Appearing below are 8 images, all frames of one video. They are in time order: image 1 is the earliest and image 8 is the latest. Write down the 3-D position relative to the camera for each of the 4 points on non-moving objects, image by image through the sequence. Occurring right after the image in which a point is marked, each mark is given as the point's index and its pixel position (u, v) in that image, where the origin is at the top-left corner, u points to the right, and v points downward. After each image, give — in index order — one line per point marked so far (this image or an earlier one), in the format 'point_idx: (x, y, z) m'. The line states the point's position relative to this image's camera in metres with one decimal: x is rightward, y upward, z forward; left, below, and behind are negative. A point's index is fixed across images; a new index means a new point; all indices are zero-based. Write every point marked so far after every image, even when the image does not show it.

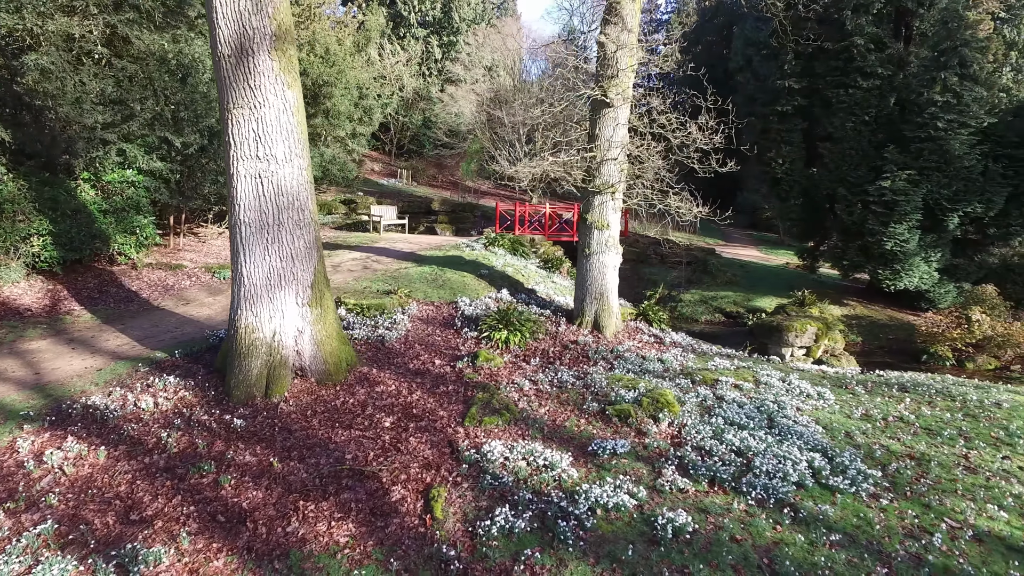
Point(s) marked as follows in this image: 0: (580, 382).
0: (+0.7, -1.0, +6.1) m
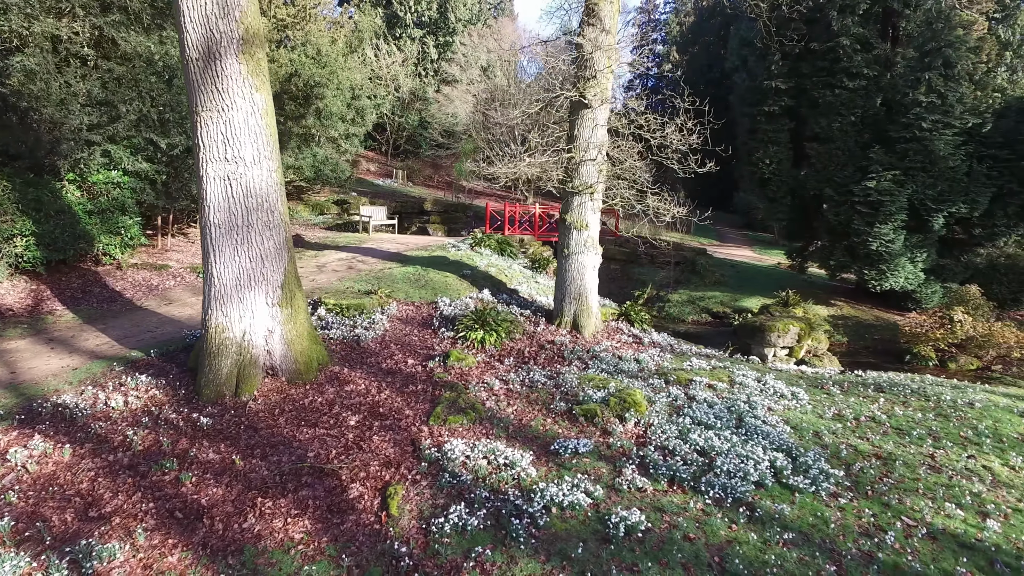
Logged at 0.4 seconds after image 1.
0: (+0.4, -1.0, +6.2) m
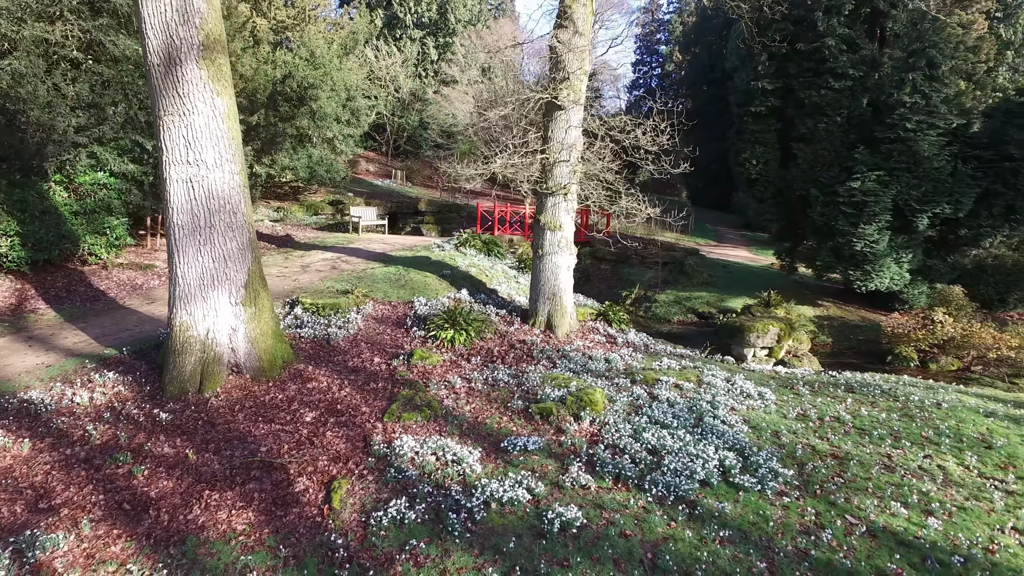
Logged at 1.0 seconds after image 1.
0: (0.0, -1.0, +6.3) m
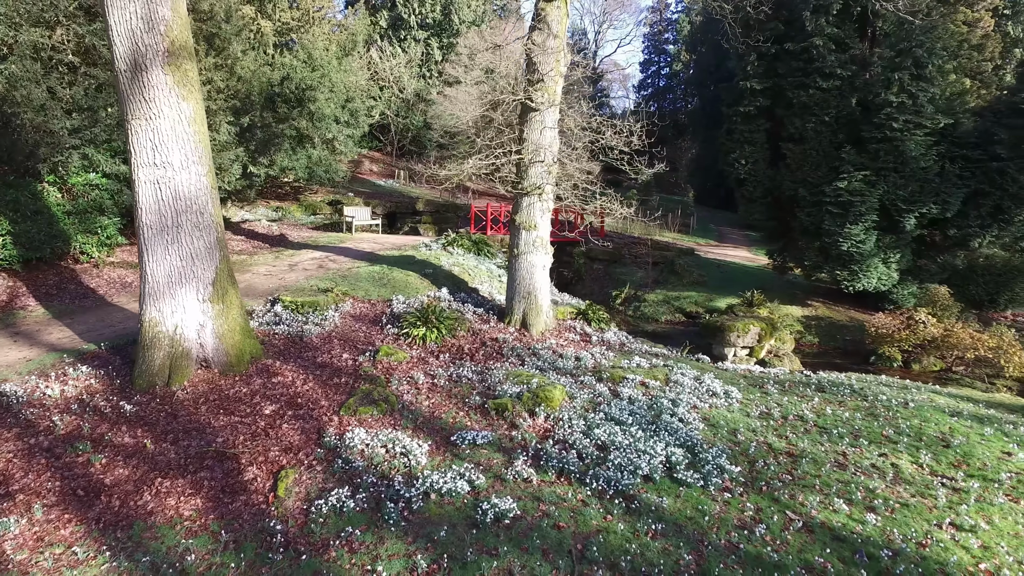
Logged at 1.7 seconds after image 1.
0: (-0.4, -1.0, +6.4) m
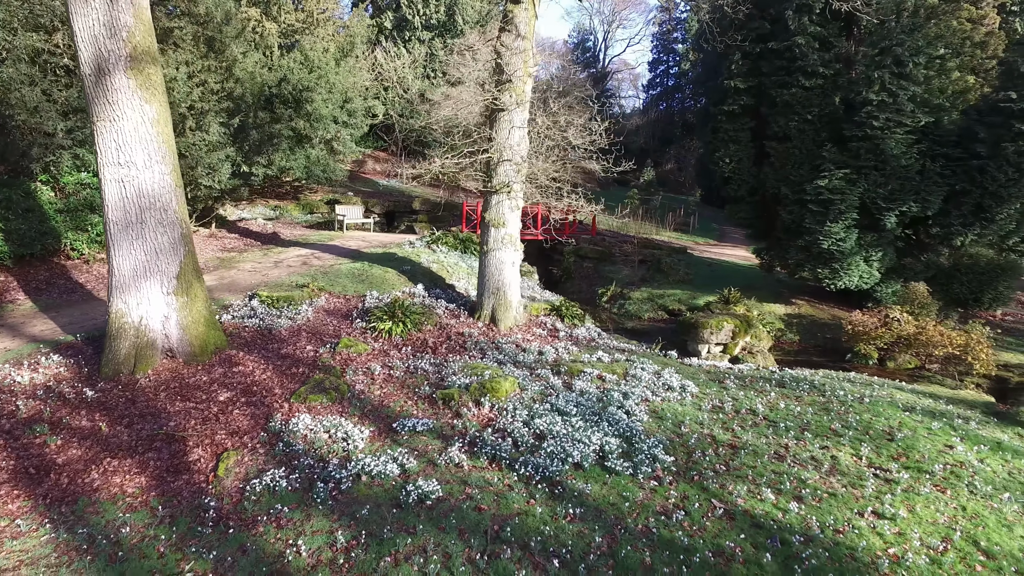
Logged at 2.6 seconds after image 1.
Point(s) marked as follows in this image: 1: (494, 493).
0: (-0.9, -0.9, +6.6) m
1: (-0.1, -1.6, +4.5) m
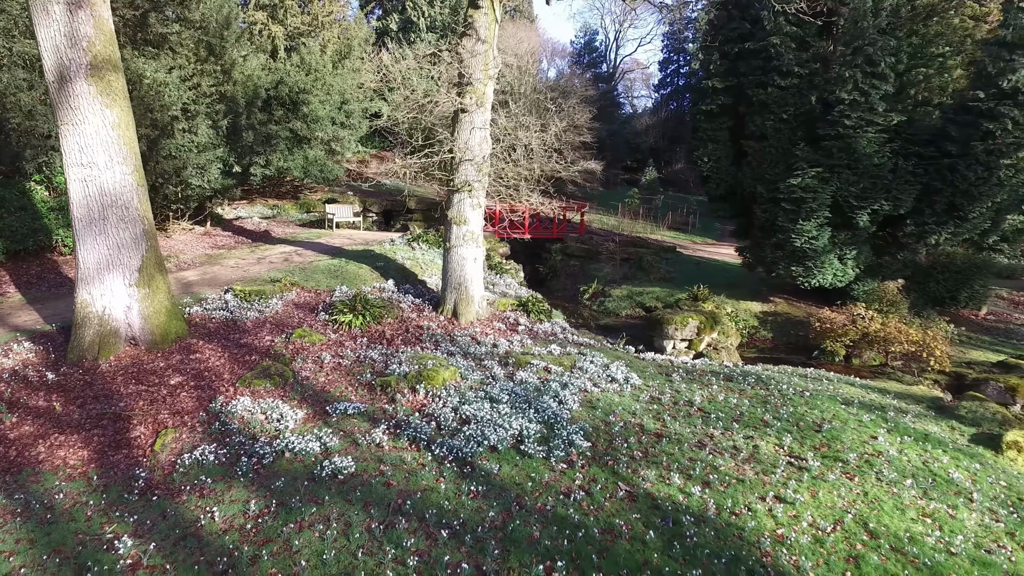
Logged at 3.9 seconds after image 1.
0: (-1.5, -0.8, +7.0) m
1: (-0.9, -1.5, +4.9) m
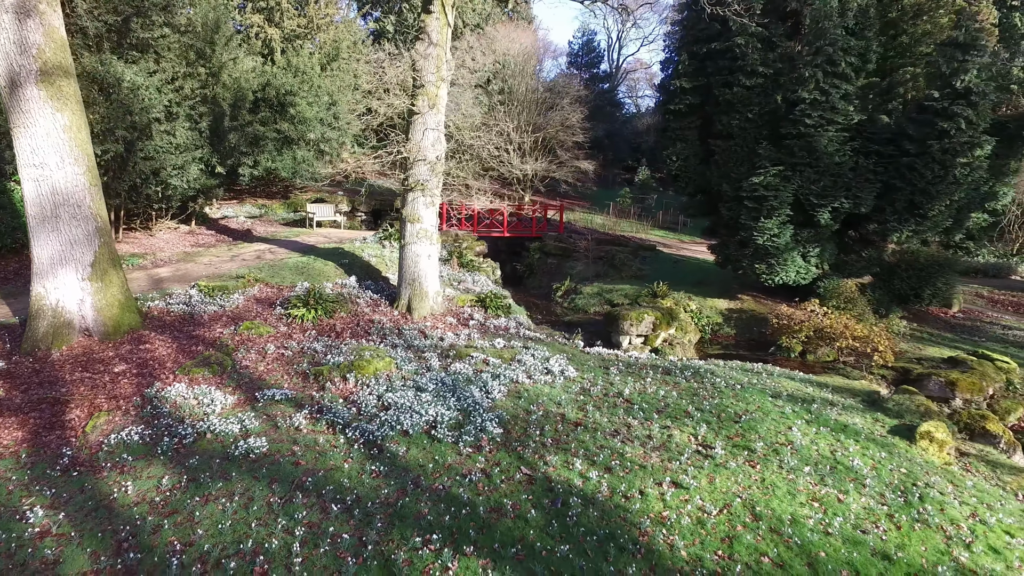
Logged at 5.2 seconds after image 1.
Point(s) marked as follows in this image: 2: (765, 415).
0: (-2.3, -0.8, +7.3) m
1: (-1.7, -1.4, +5.2) m
2: (+2.9, -1.4, +6.7) m
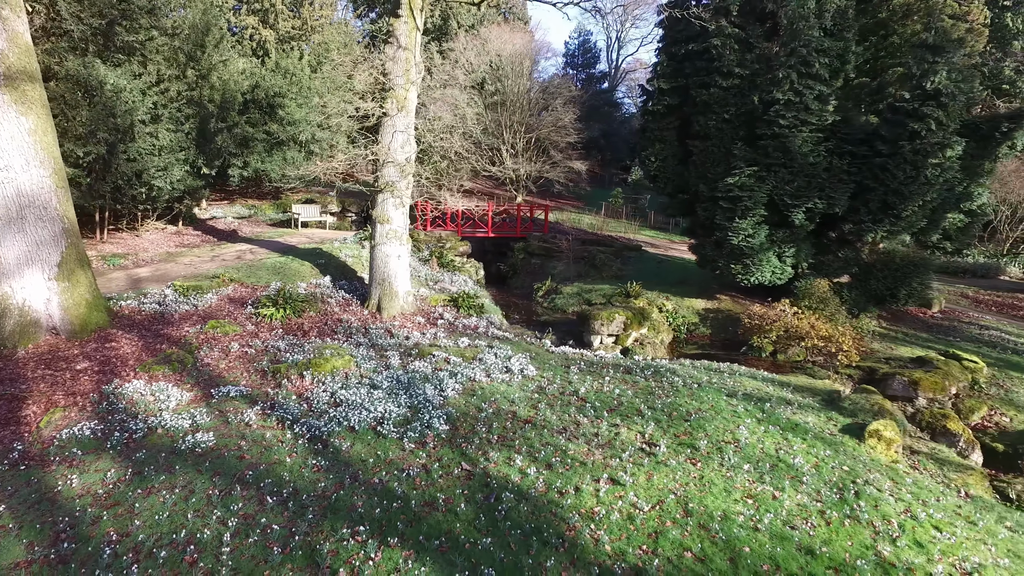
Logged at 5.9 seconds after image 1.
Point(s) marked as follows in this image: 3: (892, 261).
0: (-2.8, -0.8, +7.4) m
1: (-2.2, -1.4, +5.3) m
2: (+2.4, -1.4, +6.8) m
3: (+7.3, +0.5, +11.6) m
